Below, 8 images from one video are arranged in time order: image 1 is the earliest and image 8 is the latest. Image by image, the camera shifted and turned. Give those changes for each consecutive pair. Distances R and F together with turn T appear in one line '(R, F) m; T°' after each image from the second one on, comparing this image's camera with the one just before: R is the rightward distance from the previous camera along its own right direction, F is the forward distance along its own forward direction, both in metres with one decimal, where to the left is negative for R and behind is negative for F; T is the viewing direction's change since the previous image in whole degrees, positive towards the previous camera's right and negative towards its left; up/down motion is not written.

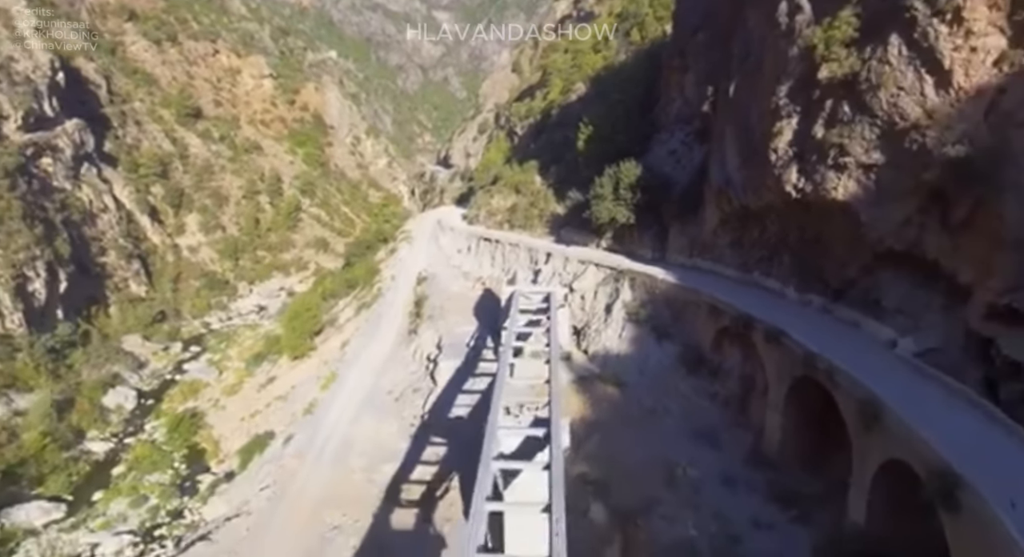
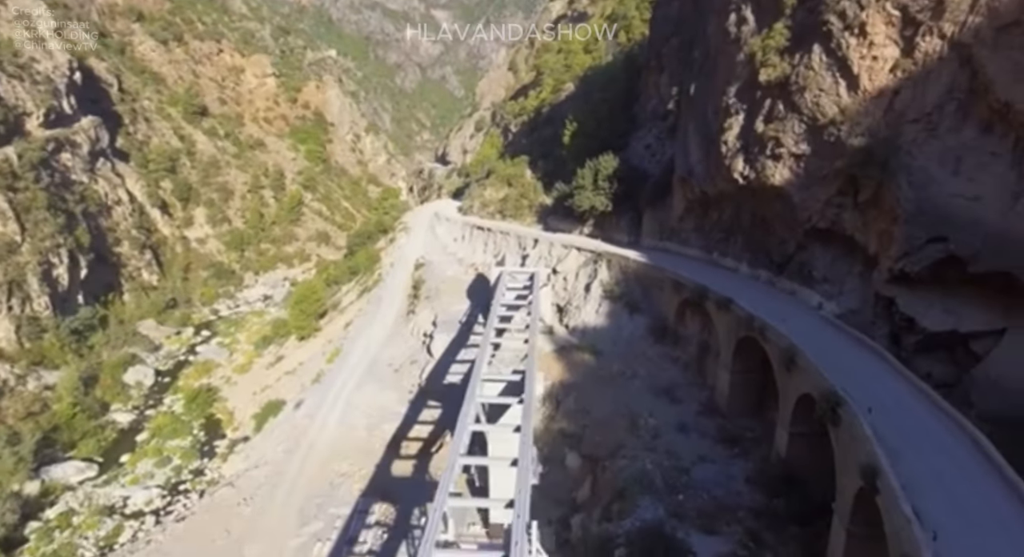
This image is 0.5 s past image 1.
(+0.3, -1.8) m; 0°
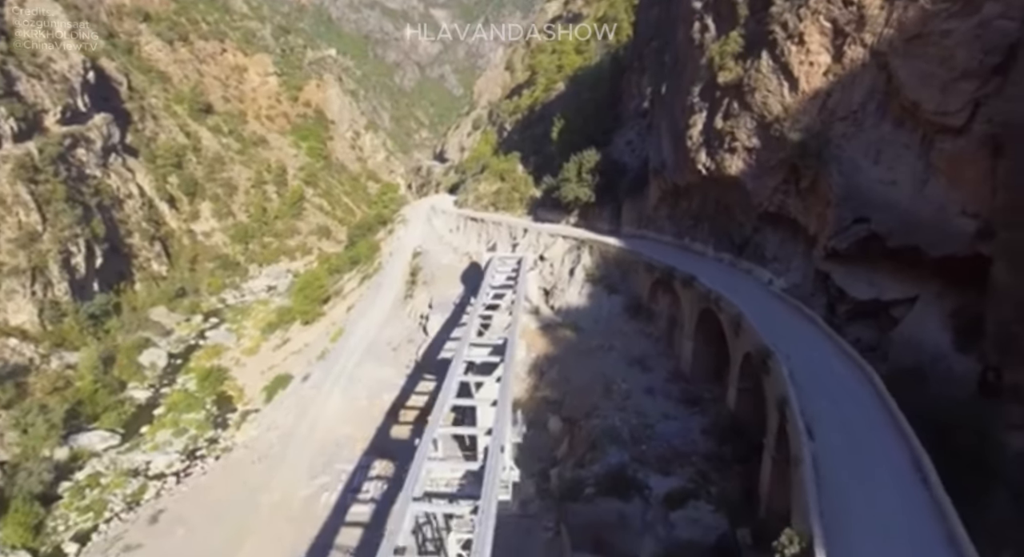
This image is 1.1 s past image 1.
(+0.3, -1.6) m; 0°
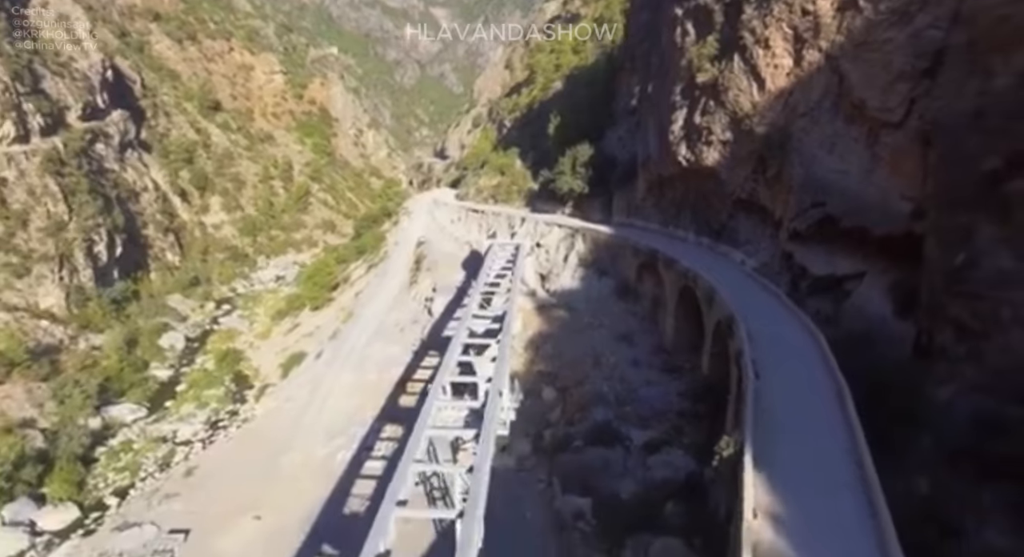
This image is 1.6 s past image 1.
(0.0, -1.6) m; 0°
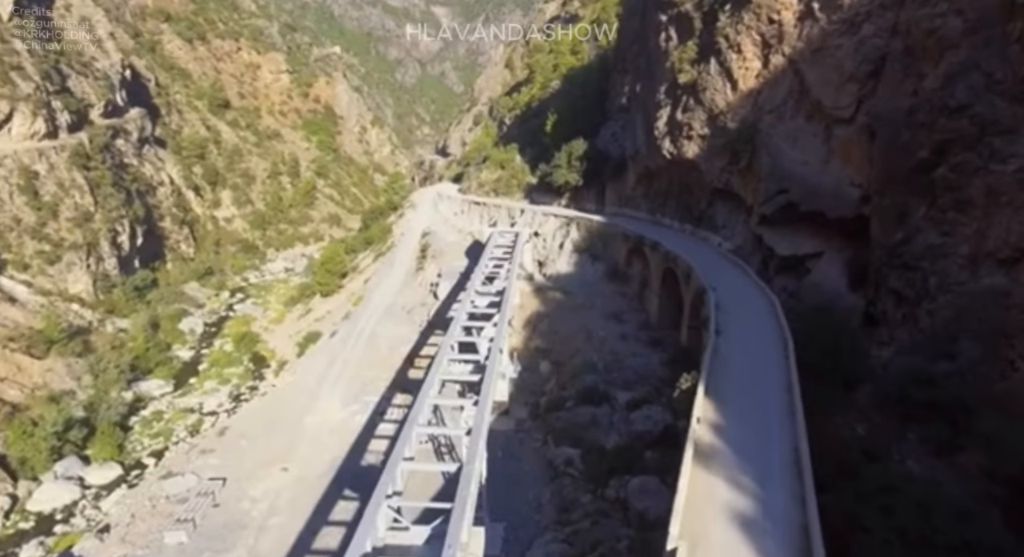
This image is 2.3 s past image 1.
(0.0, -1.7) m; 0°
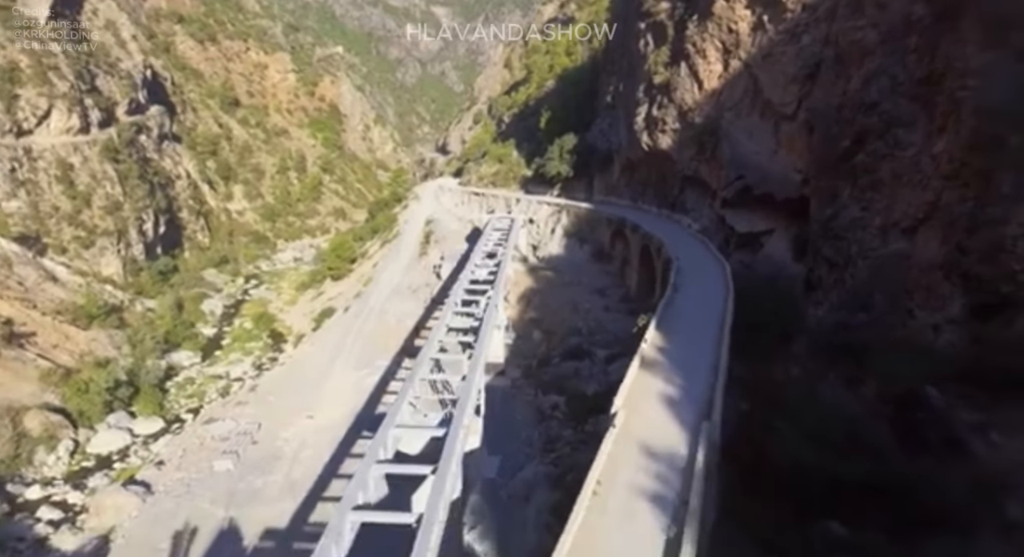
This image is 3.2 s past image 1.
(+0.1, -2.5) m; 0°
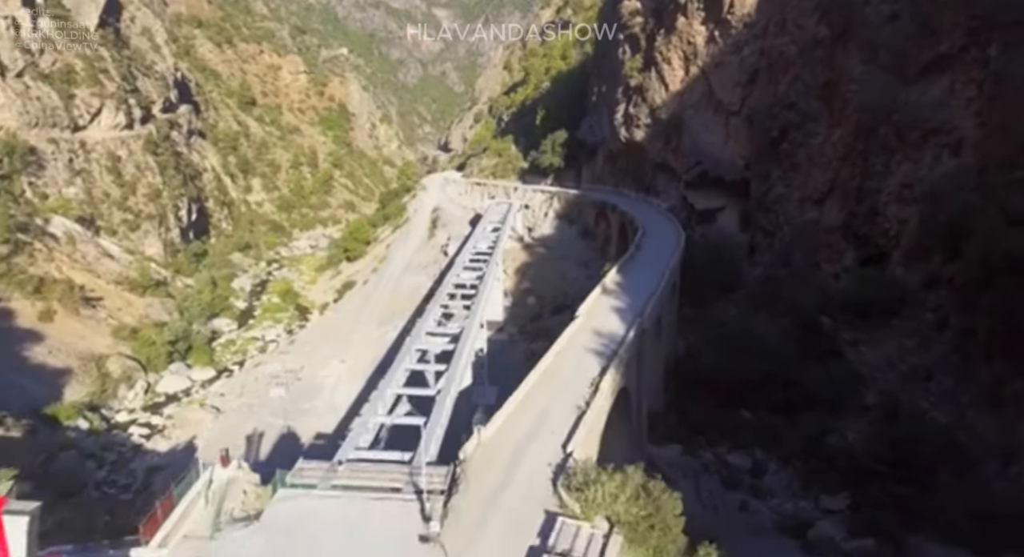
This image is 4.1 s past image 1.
(+0.1, -3.7) m; 0°
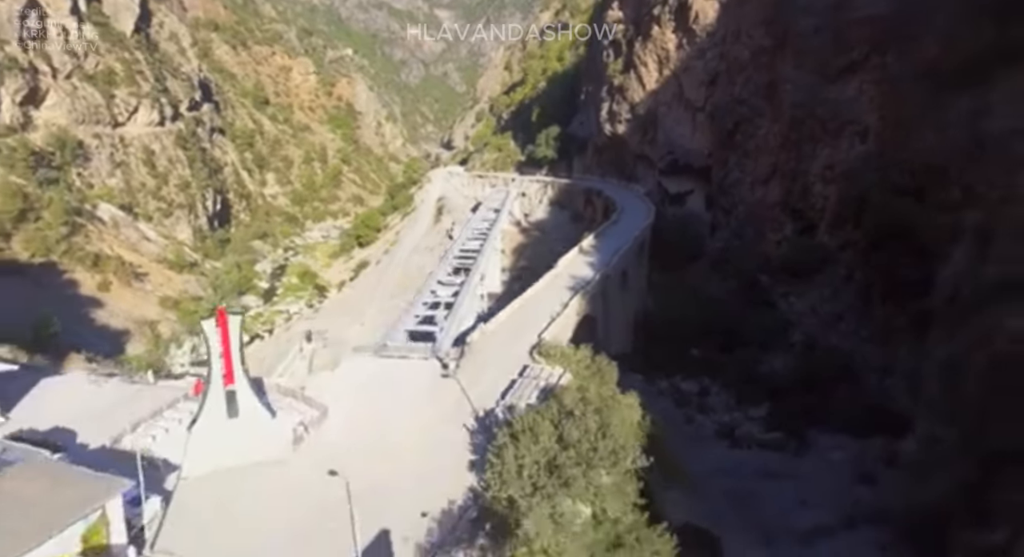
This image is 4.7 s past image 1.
(+0.2, -3.3) m; 0°
